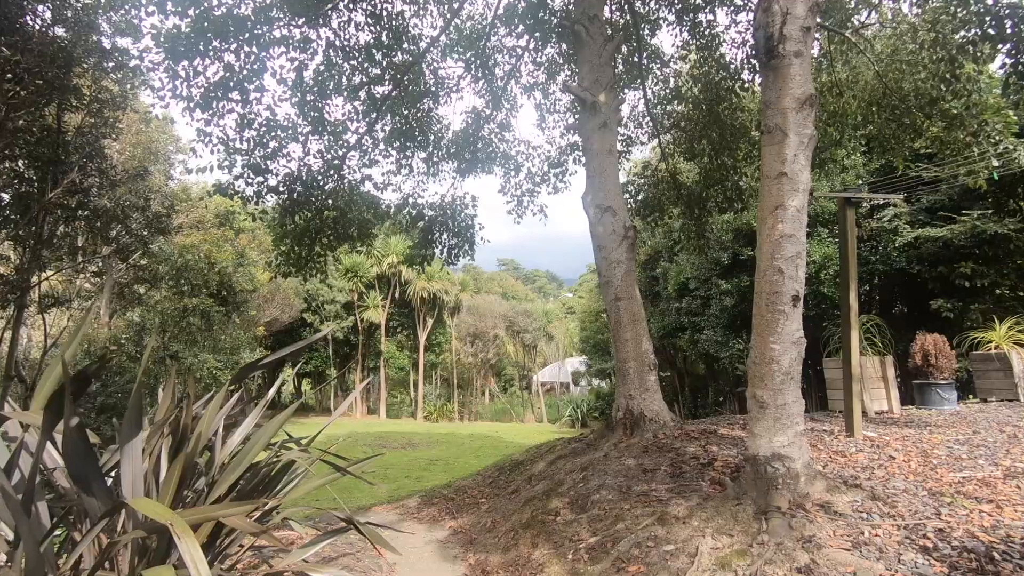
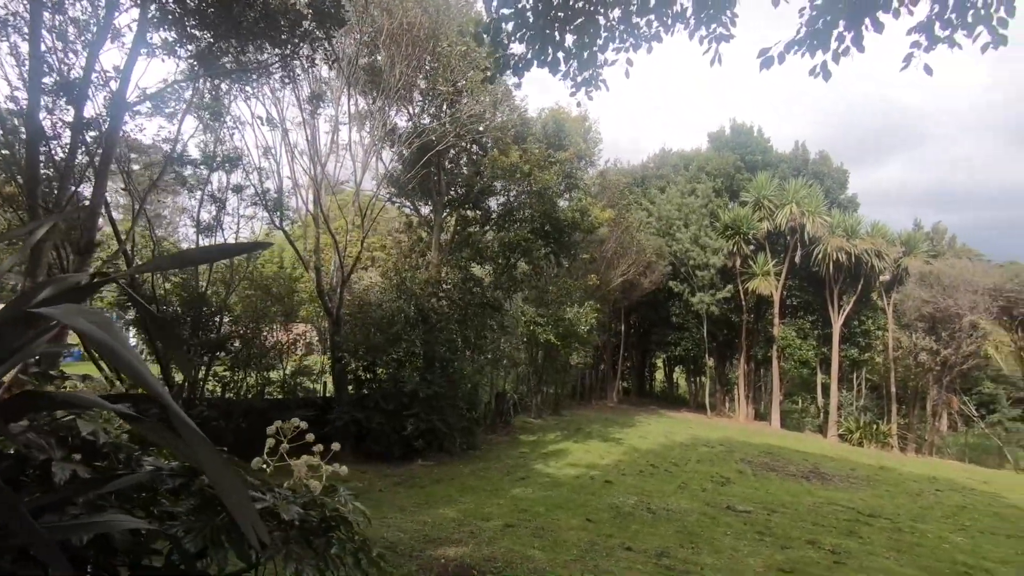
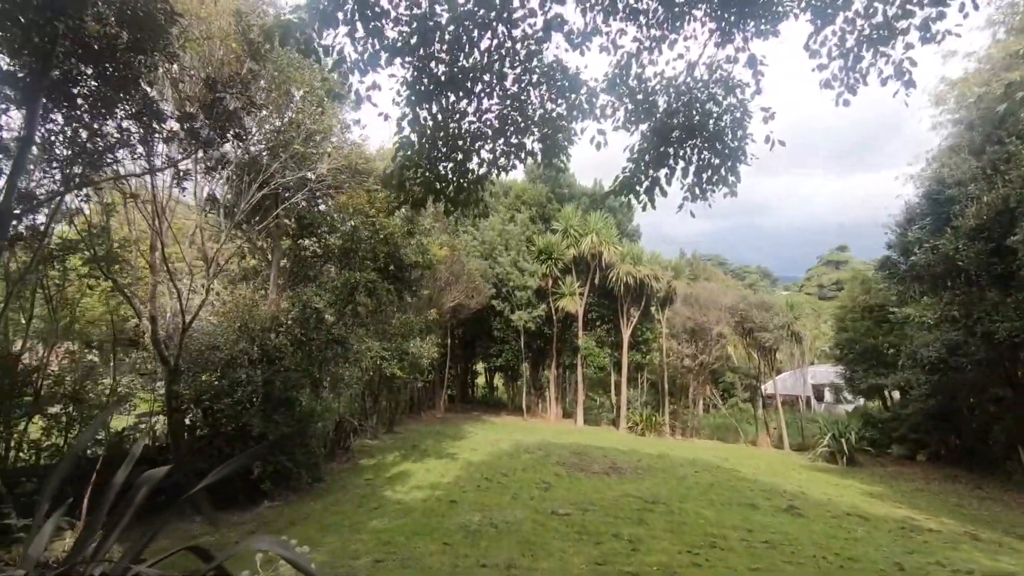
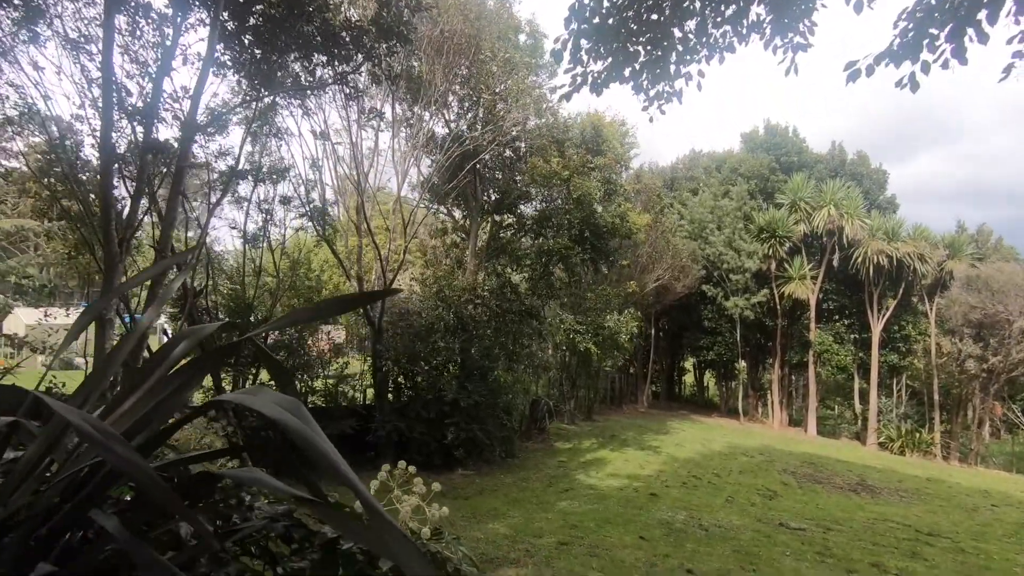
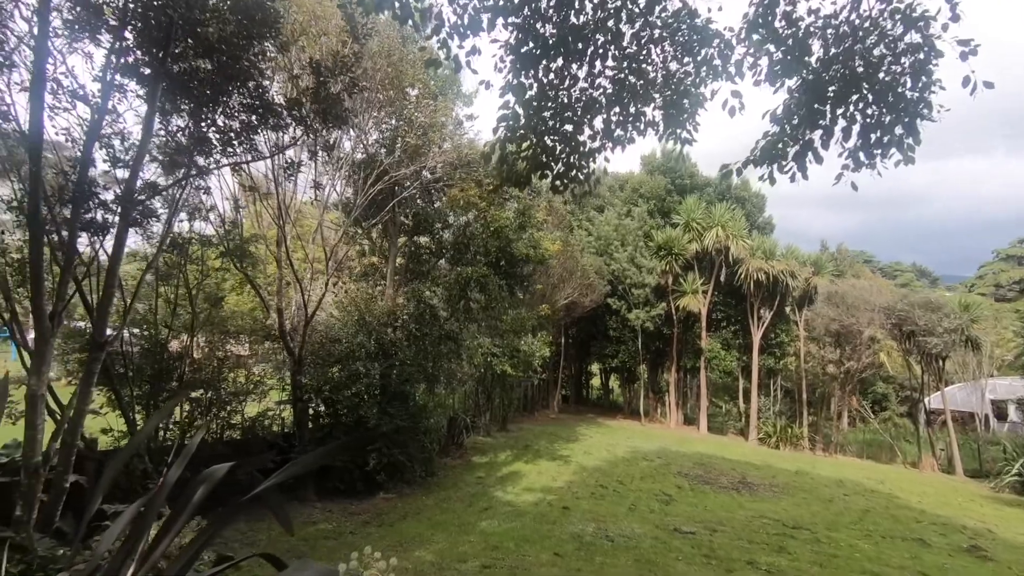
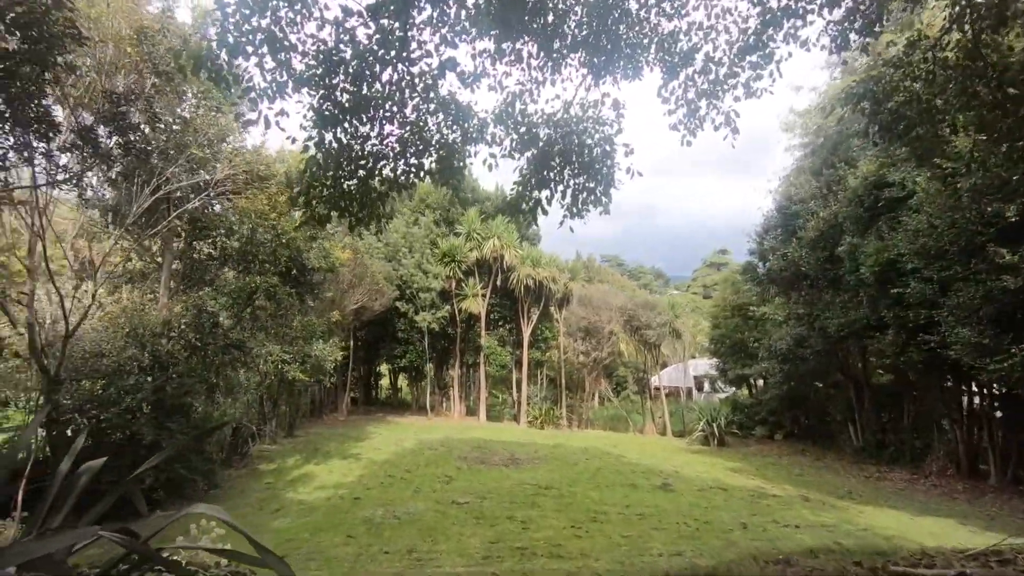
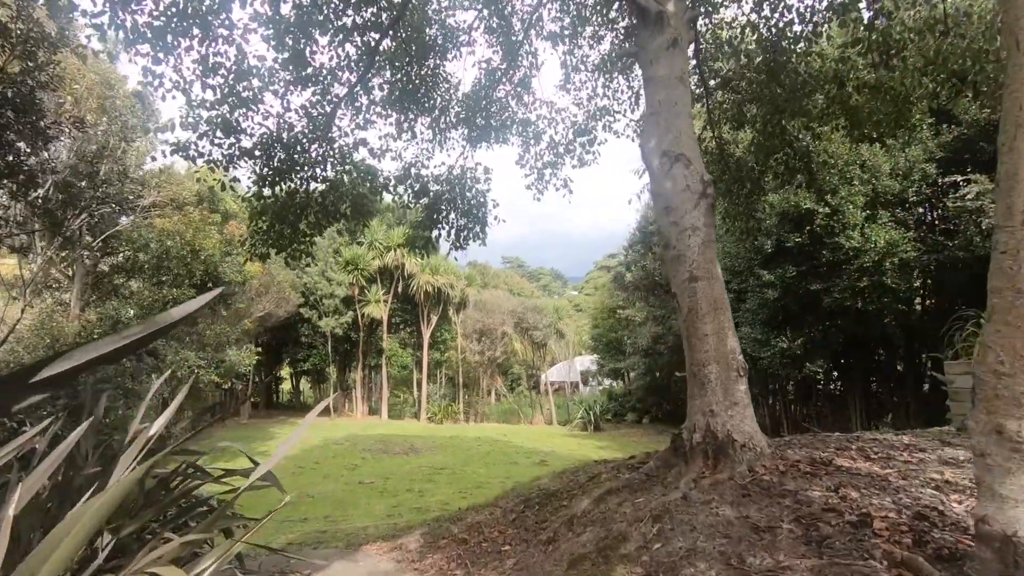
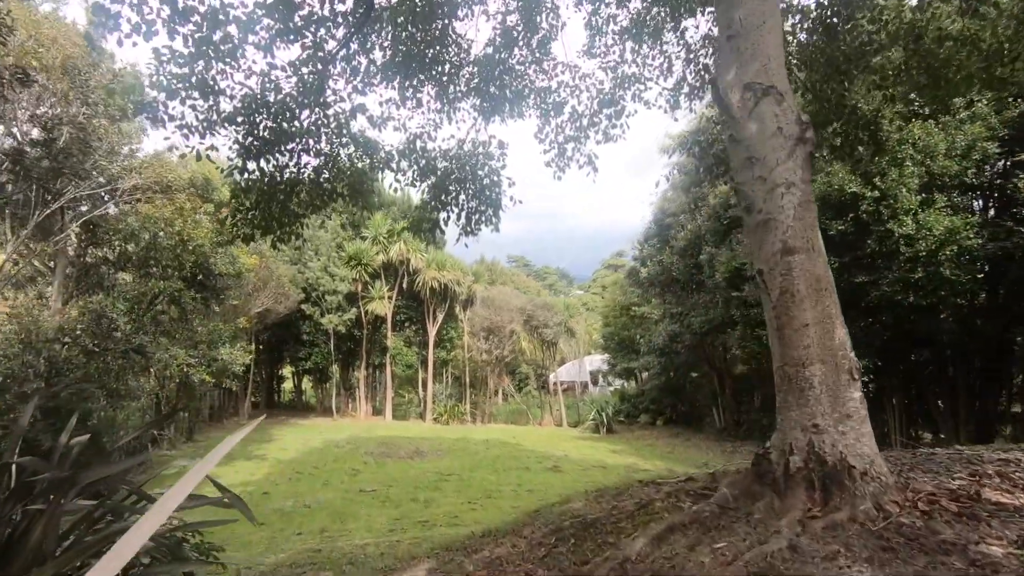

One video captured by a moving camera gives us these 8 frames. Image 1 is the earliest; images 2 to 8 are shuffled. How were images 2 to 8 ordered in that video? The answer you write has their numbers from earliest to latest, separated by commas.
7, 8, 6, 3, 5, 4, 2
